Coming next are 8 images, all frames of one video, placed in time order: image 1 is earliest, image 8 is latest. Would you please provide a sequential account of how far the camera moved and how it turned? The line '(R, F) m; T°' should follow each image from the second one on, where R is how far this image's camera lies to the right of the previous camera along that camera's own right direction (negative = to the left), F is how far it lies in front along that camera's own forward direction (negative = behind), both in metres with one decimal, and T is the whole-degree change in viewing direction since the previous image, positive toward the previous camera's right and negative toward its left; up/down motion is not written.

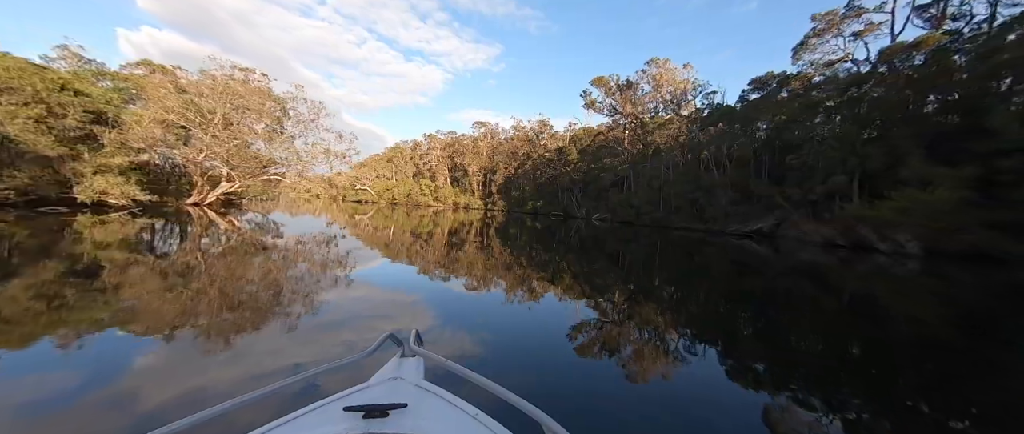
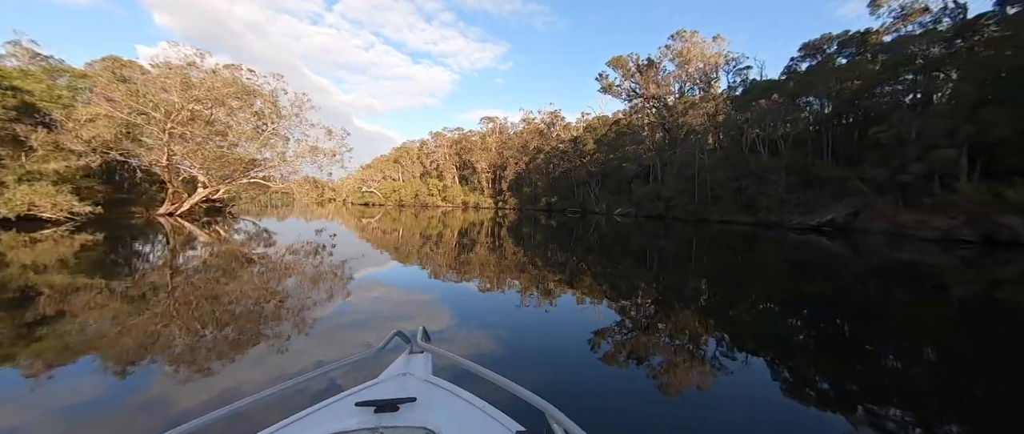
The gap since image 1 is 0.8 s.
(0.0, +0.4) m; -2°
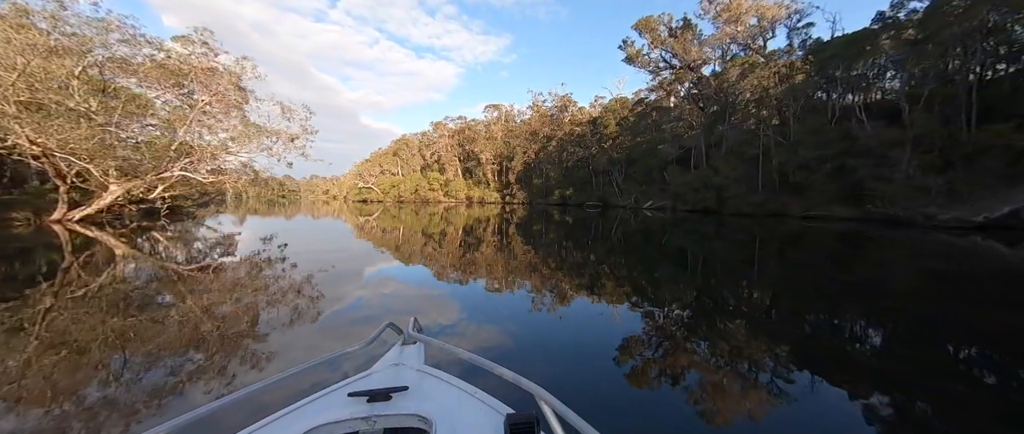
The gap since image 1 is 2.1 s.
(0.0, +0.7) m; -1°
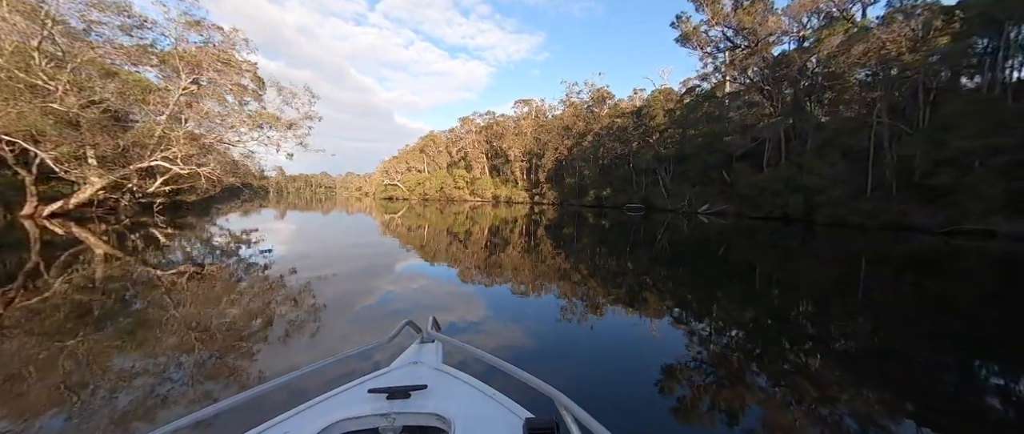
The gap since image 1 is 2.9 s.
(0.0, +0.4) m; -5°
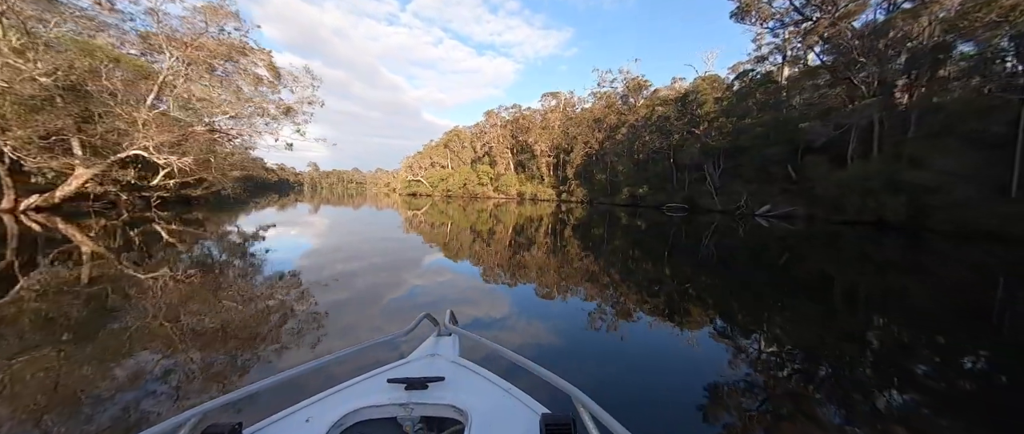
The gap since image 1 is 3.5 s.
(0.0, +0.3) m; -4°
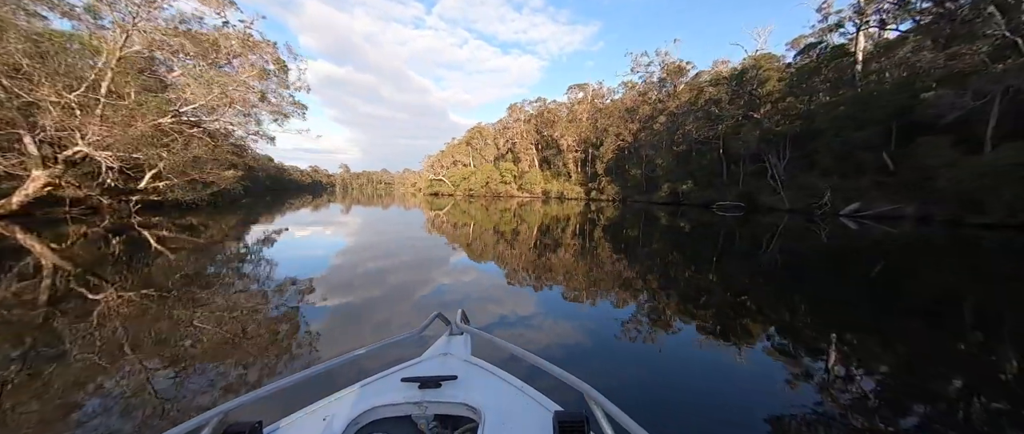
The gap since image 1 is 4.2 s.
(0.0, +0.4) m; -5°
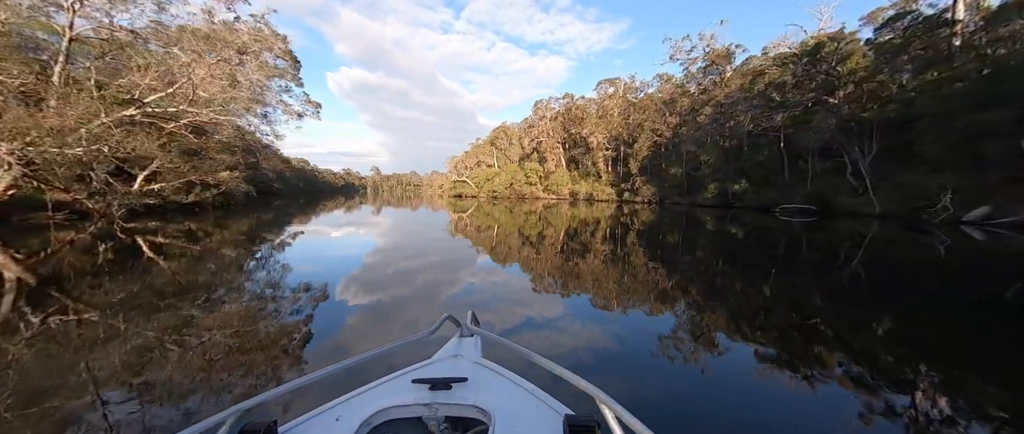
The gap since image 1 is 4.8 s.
(0.0, +0.3) m; -5°
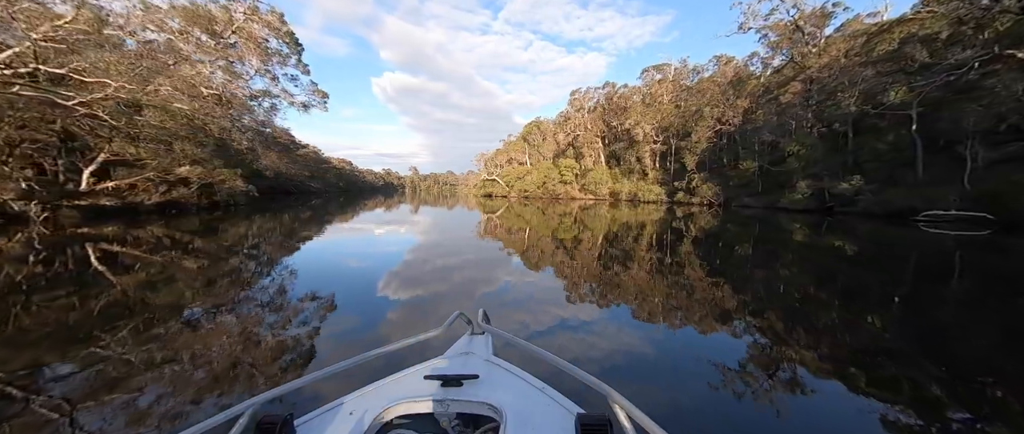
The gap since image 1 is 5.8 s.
(+0.1, +0.5) m; -6°
